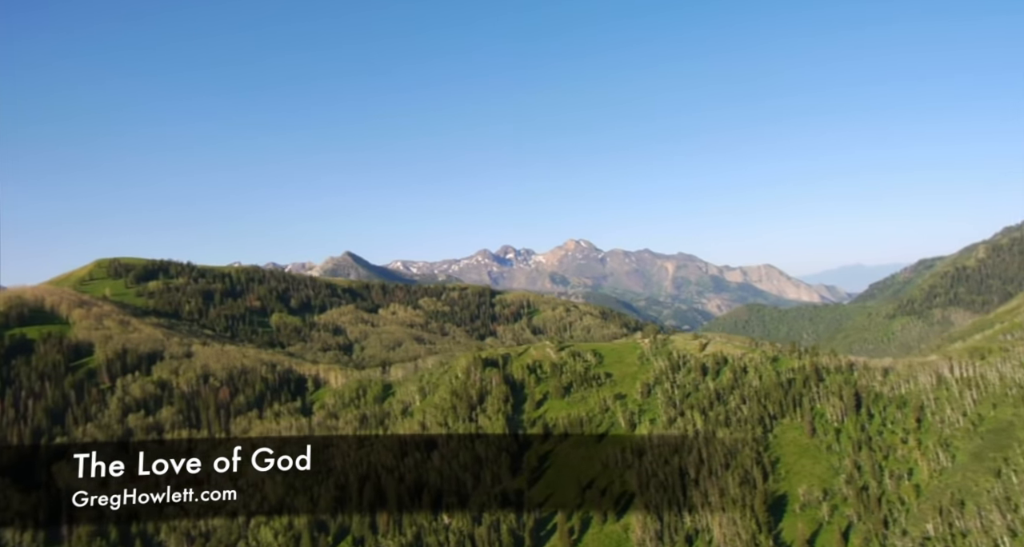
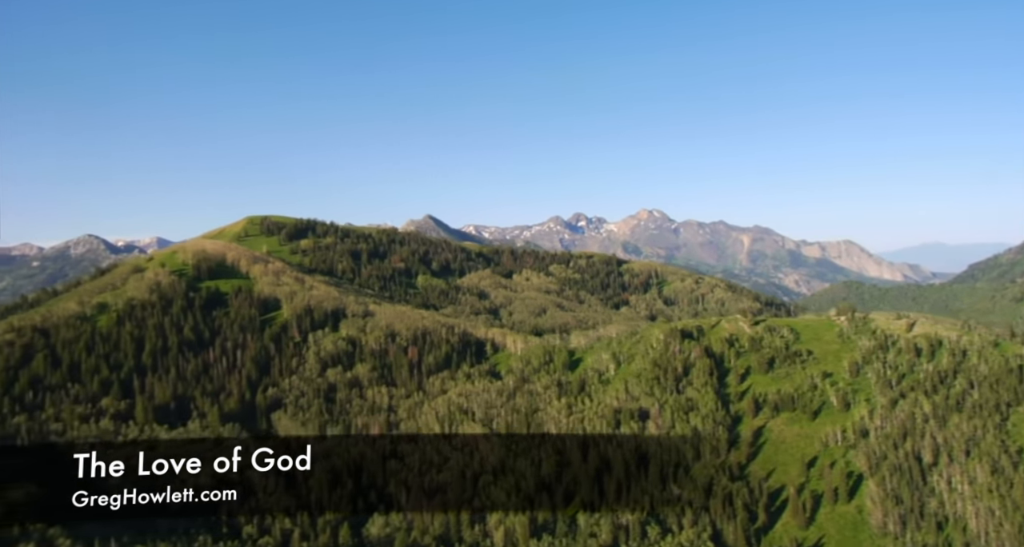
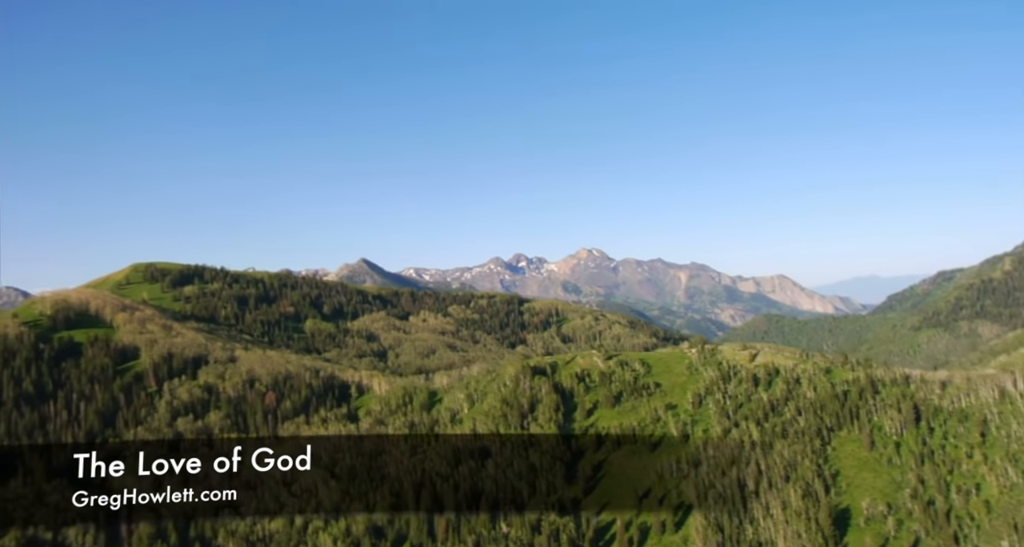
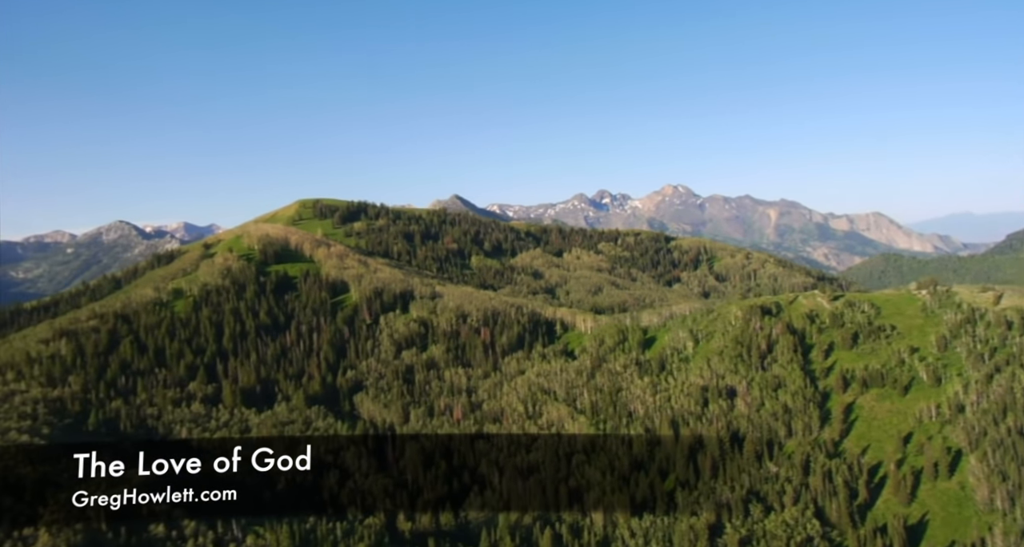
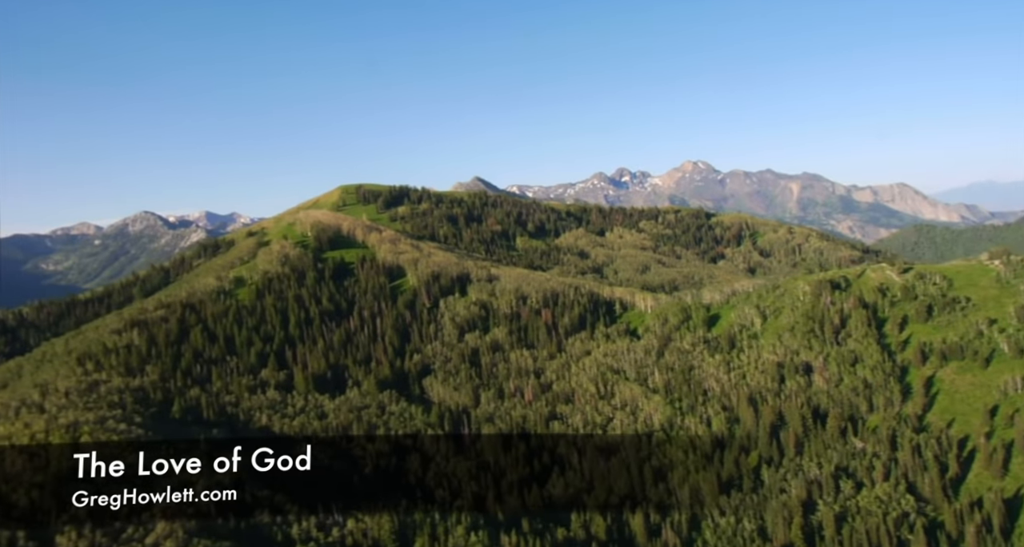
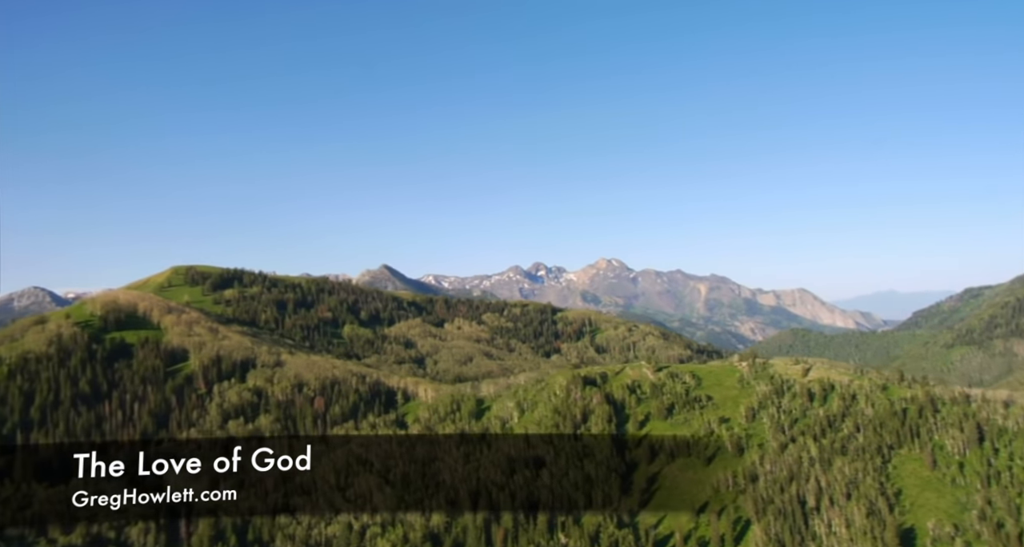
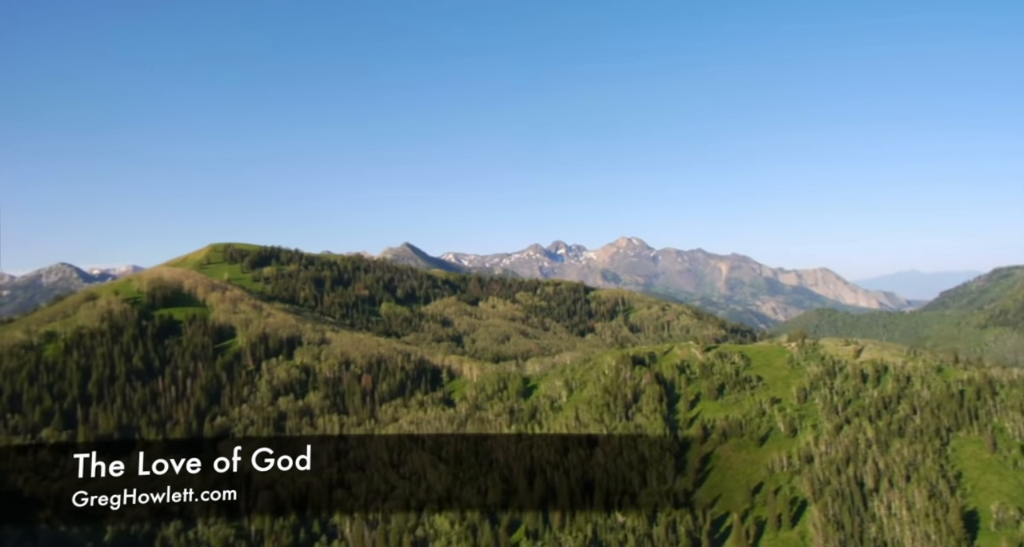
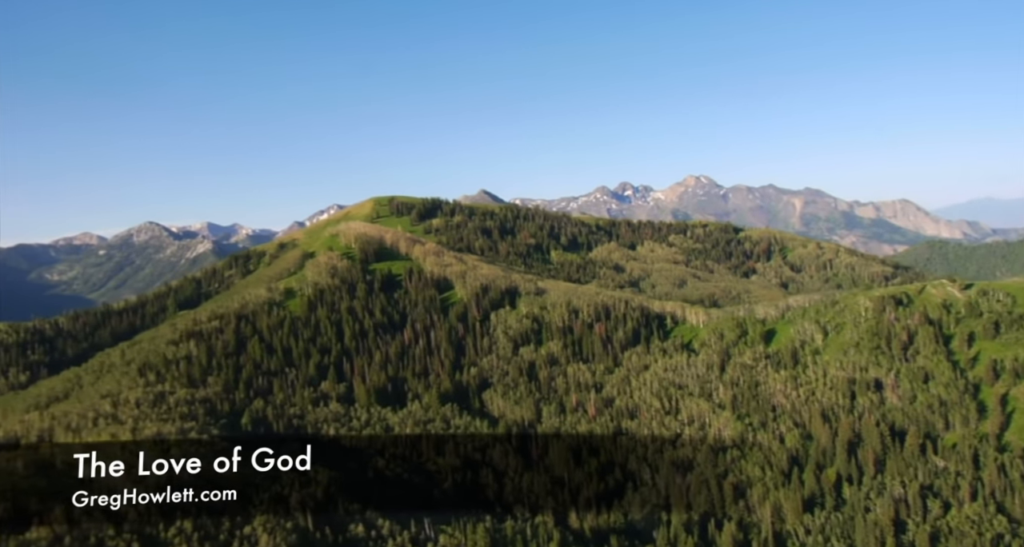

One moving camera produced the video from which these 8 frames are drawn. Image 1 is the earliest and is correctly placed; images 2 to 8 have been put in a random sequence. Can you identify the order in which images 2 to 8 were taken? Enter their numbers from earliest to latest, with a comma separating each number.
3, 6, 7, 2, 4, 5, 8
